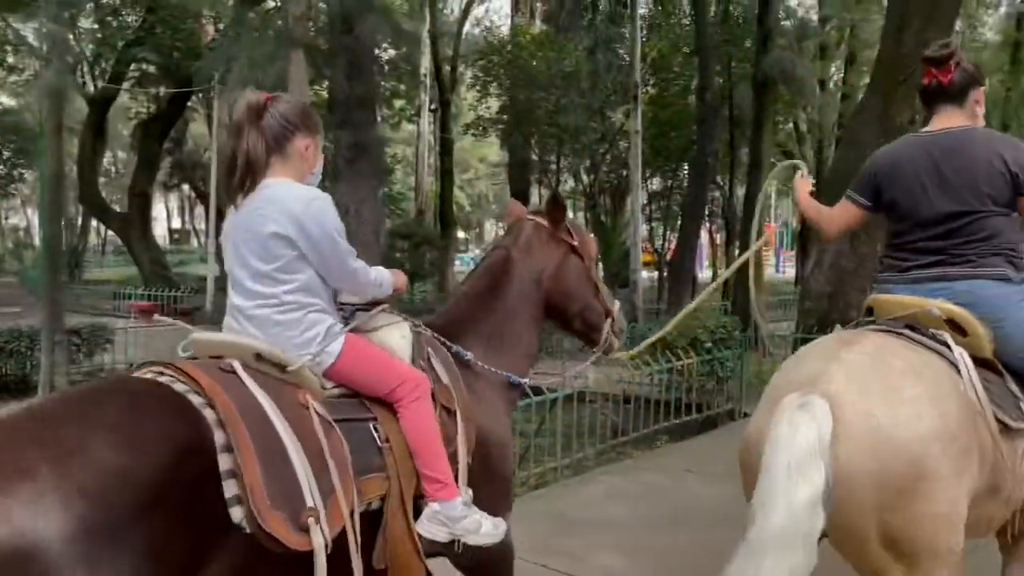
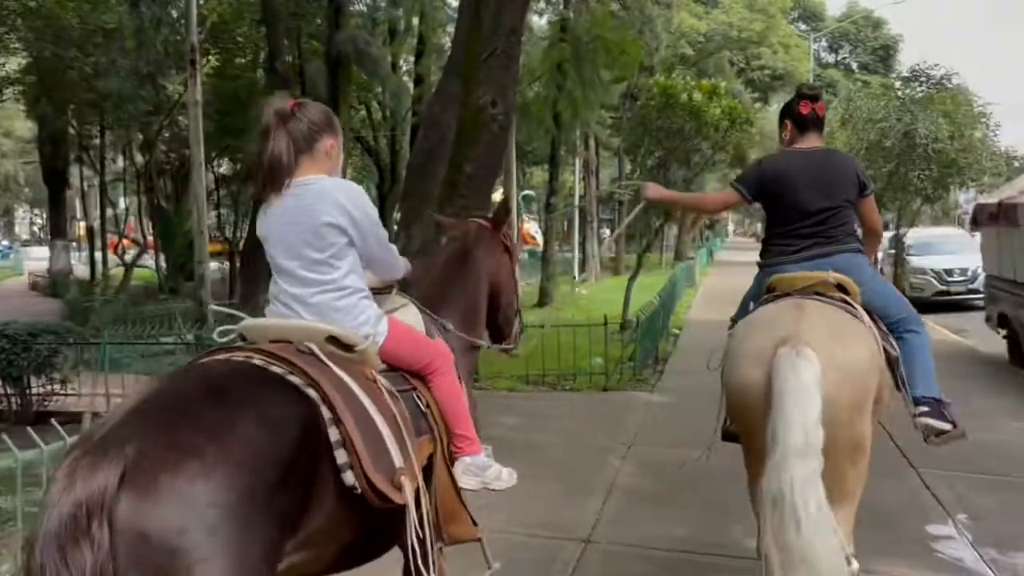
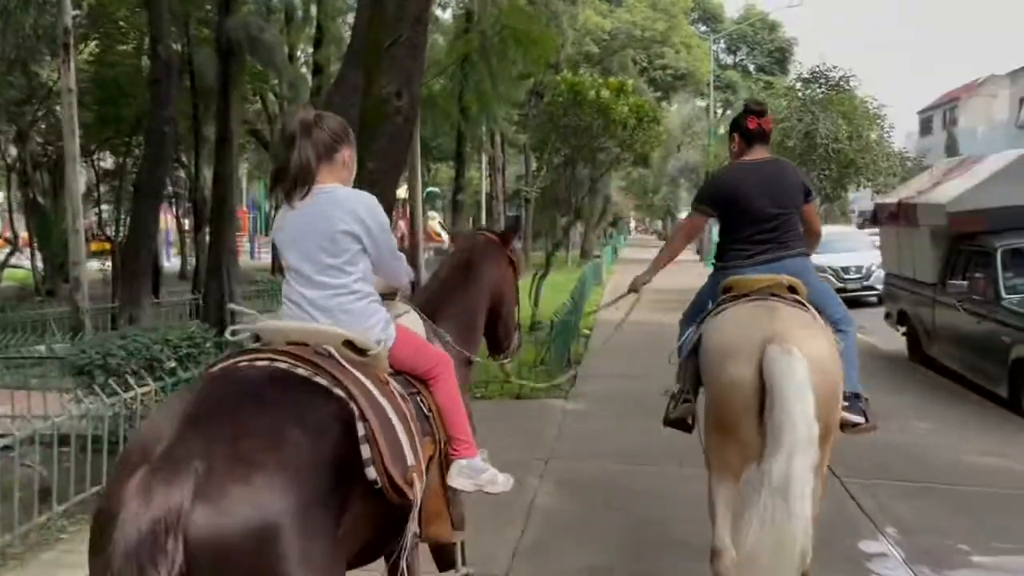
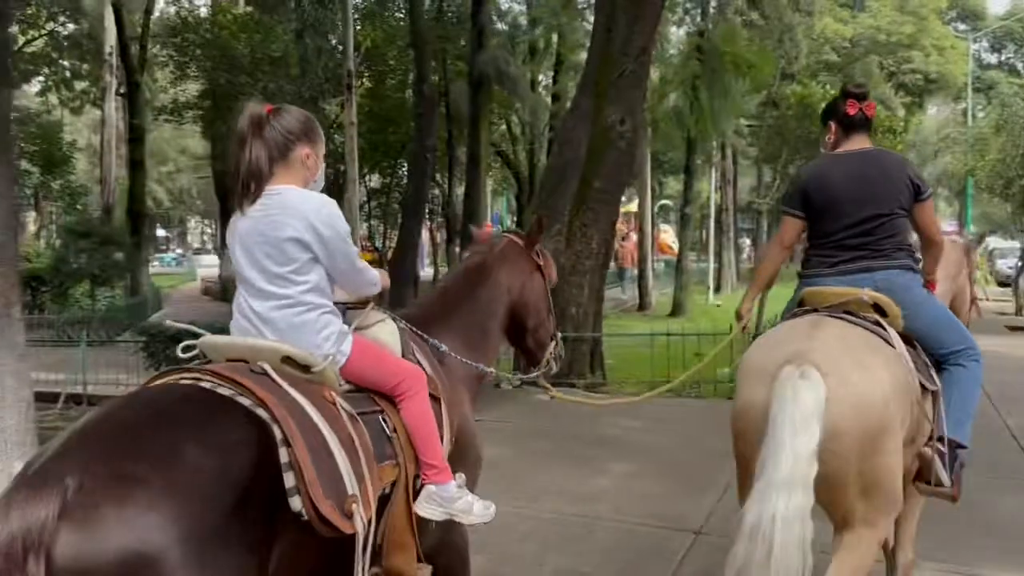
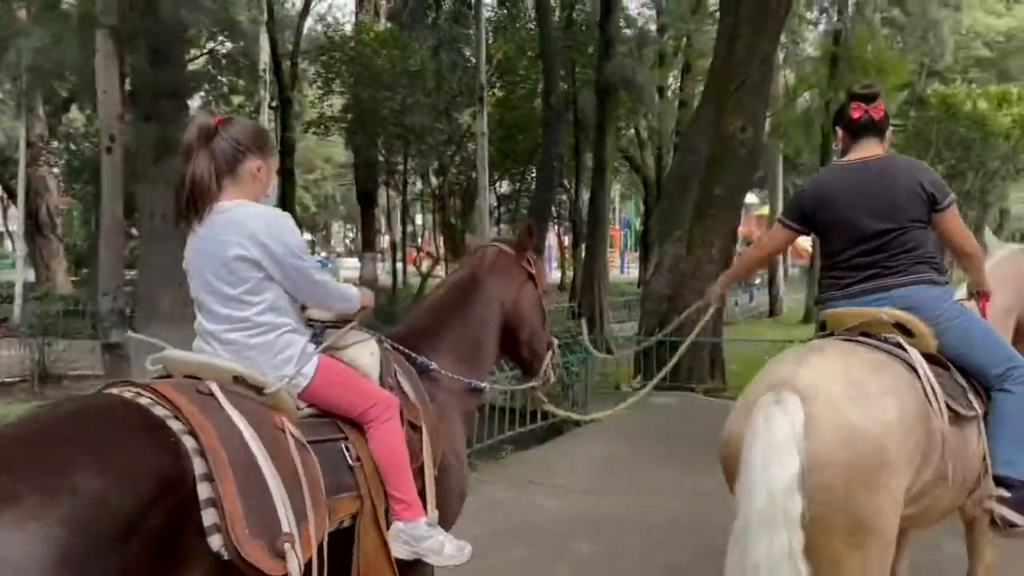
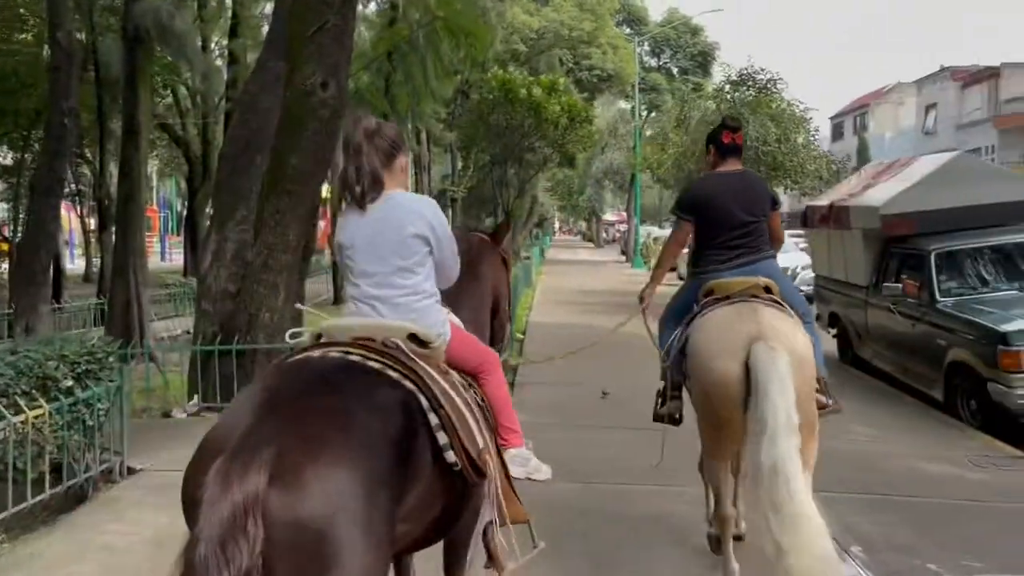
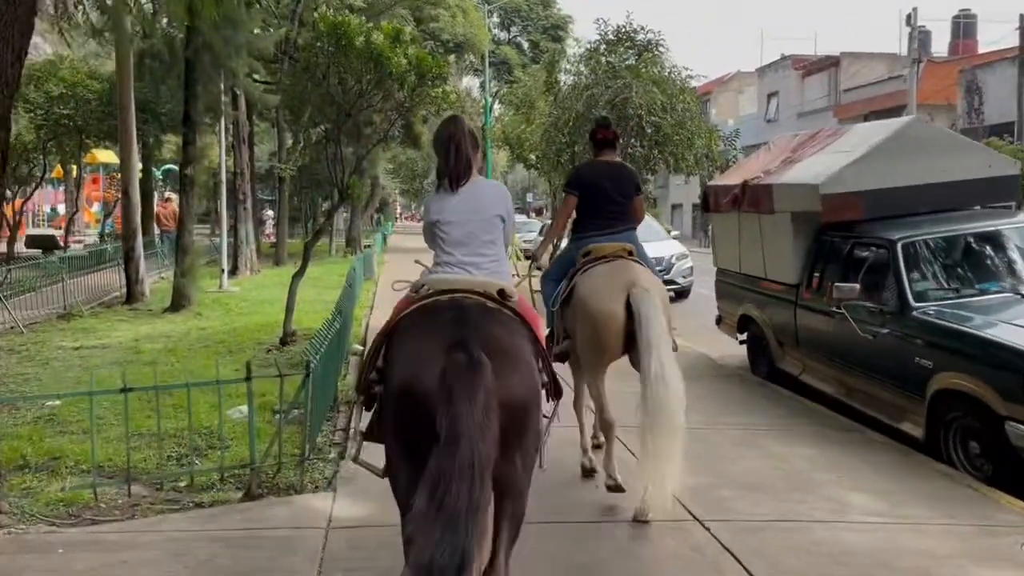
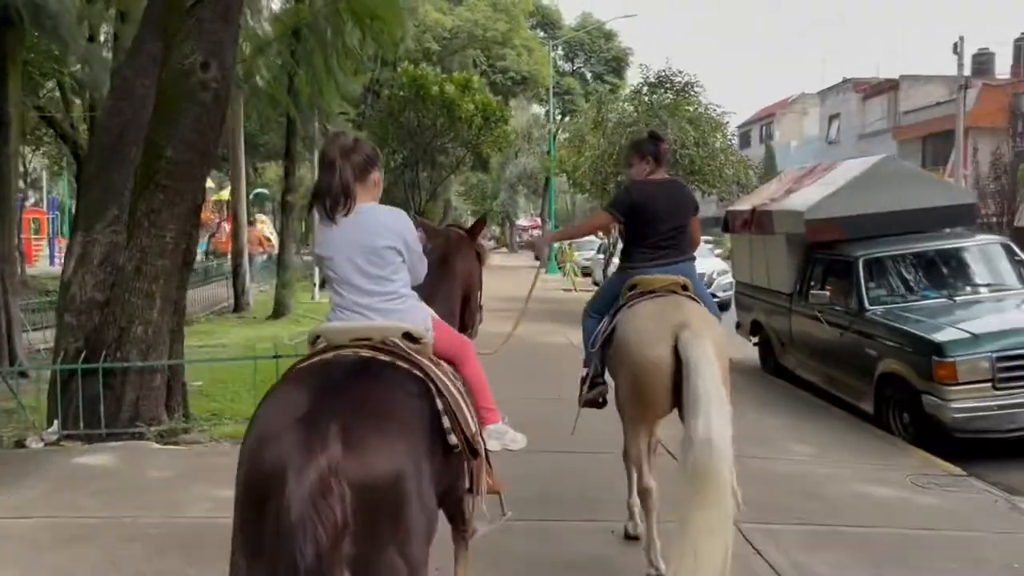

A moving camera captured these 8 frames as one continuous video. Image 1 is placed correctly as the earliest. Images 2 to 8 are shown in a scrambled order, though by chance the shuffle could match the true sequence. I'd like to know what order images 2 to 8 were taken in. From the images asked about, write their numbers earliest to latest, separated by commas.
5, 4, 2, 3, 6, 8, 7
